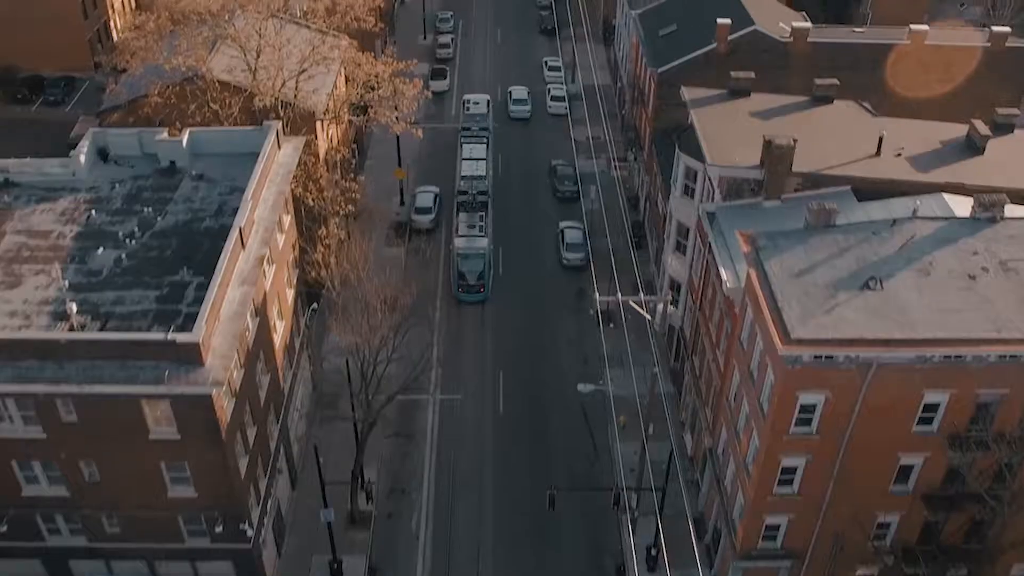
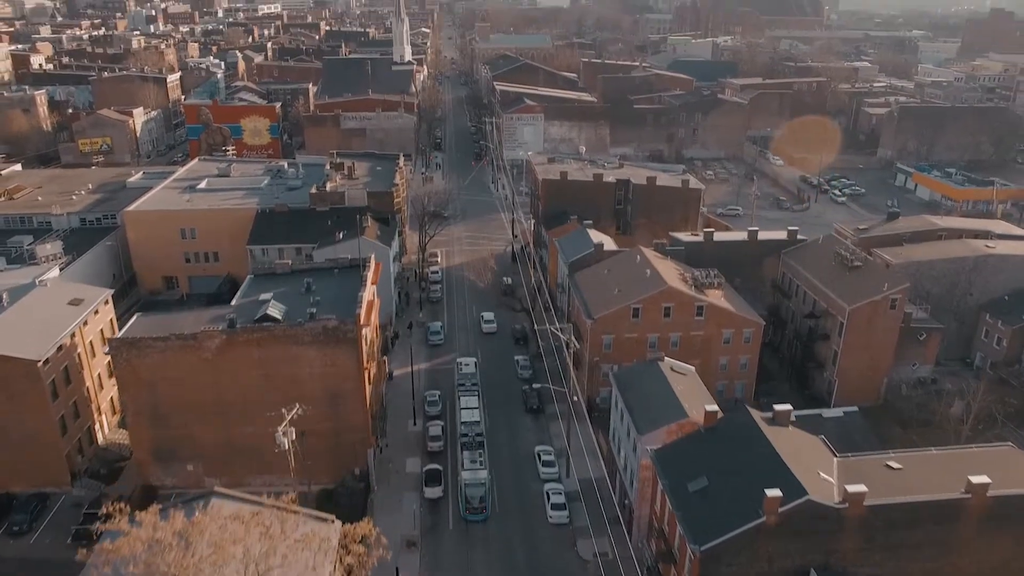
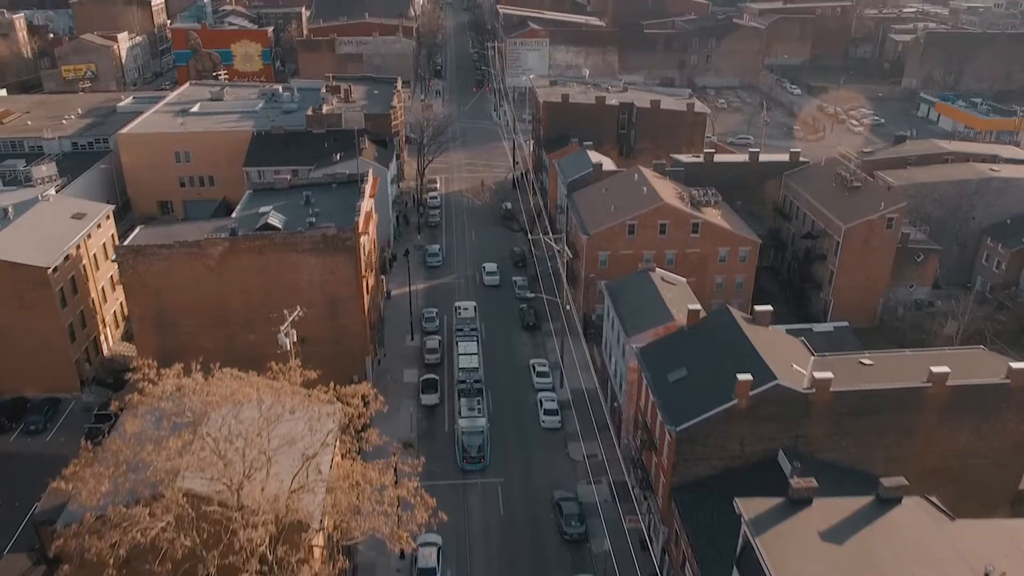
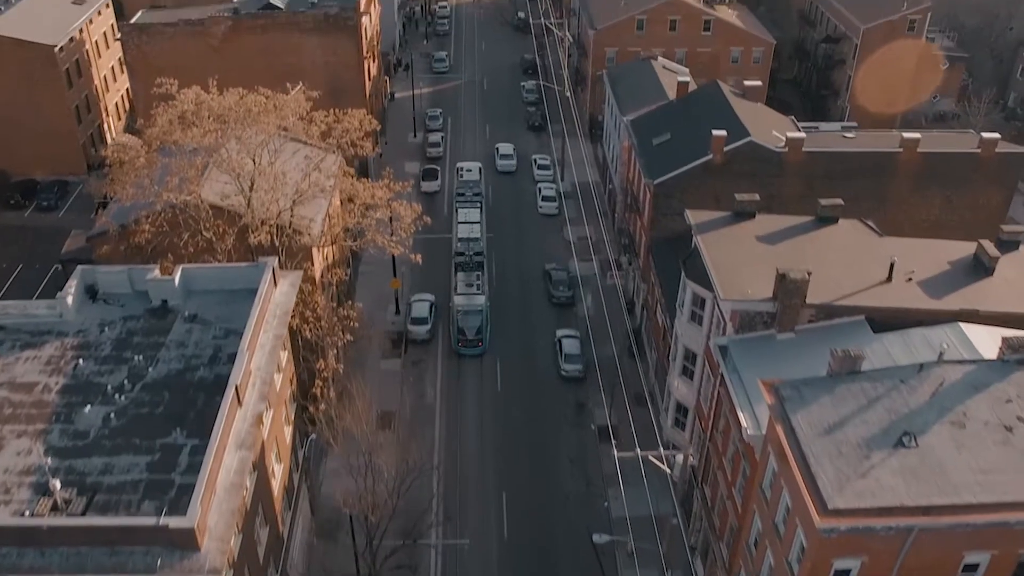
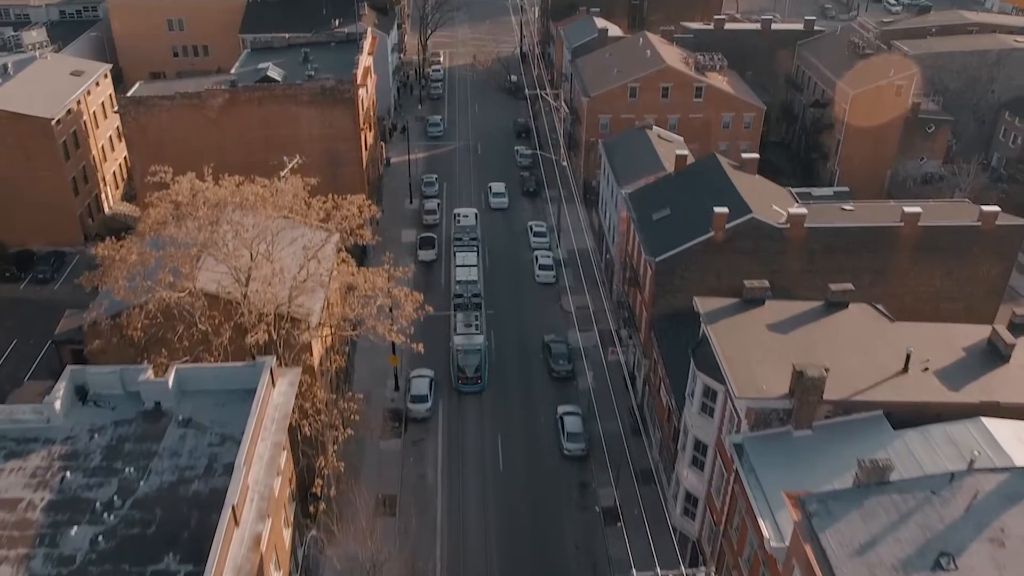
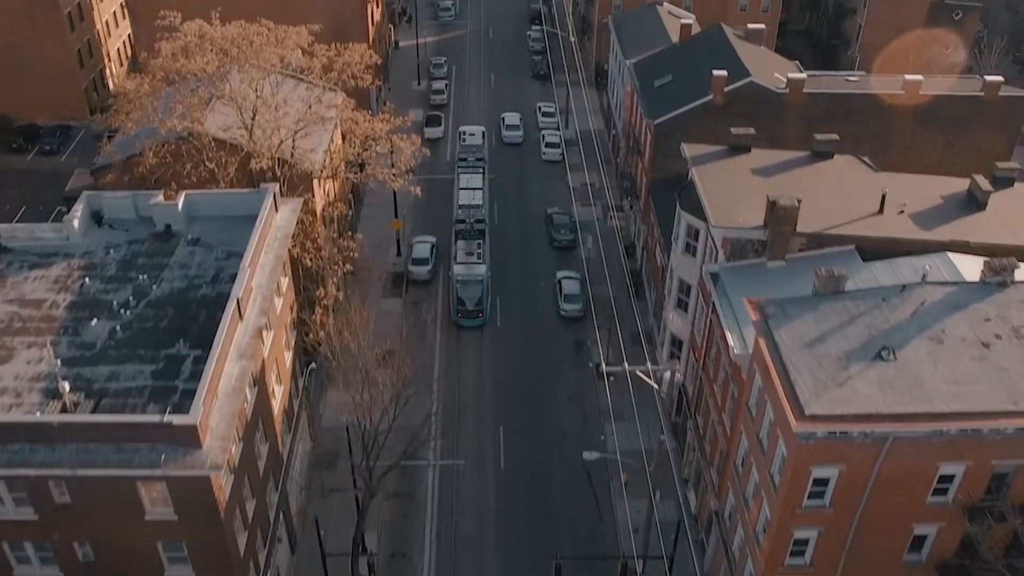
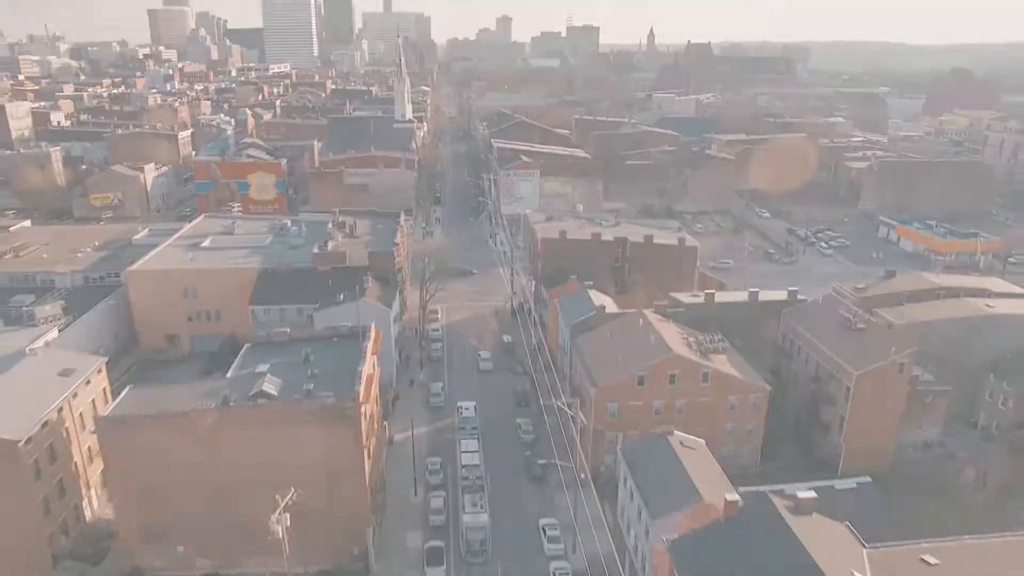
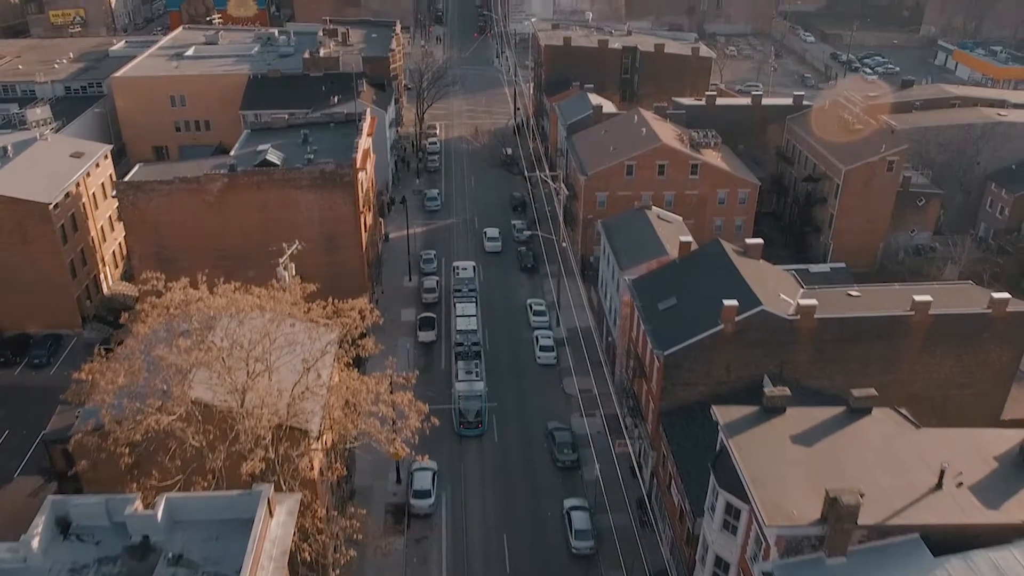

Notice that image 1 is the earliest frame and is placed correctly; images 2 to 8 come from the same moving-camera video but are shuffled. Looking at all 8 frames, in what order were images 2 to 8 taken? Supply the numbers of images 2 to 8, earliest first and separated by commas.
6, 4, 5, 8, 3, 2, 7
